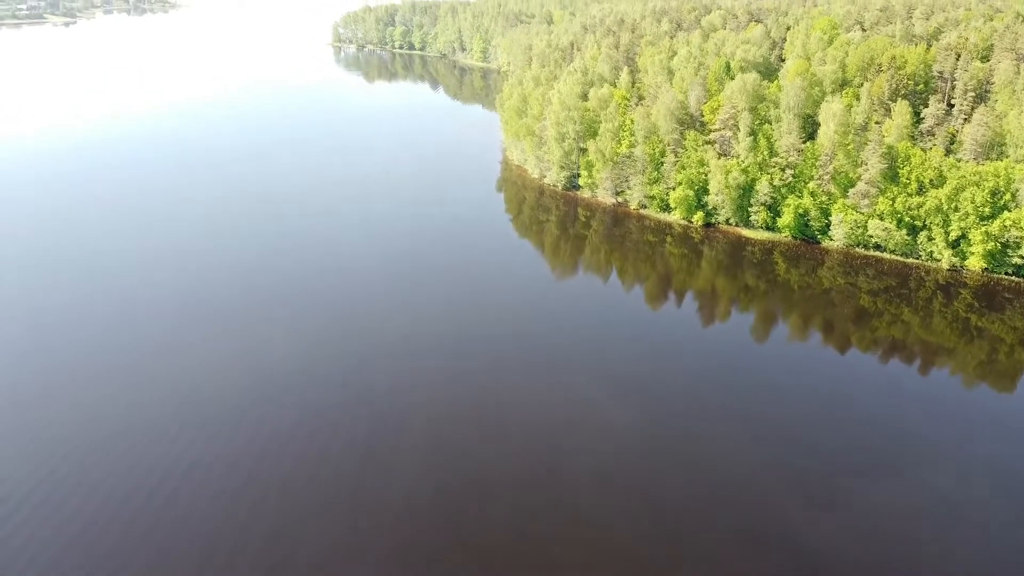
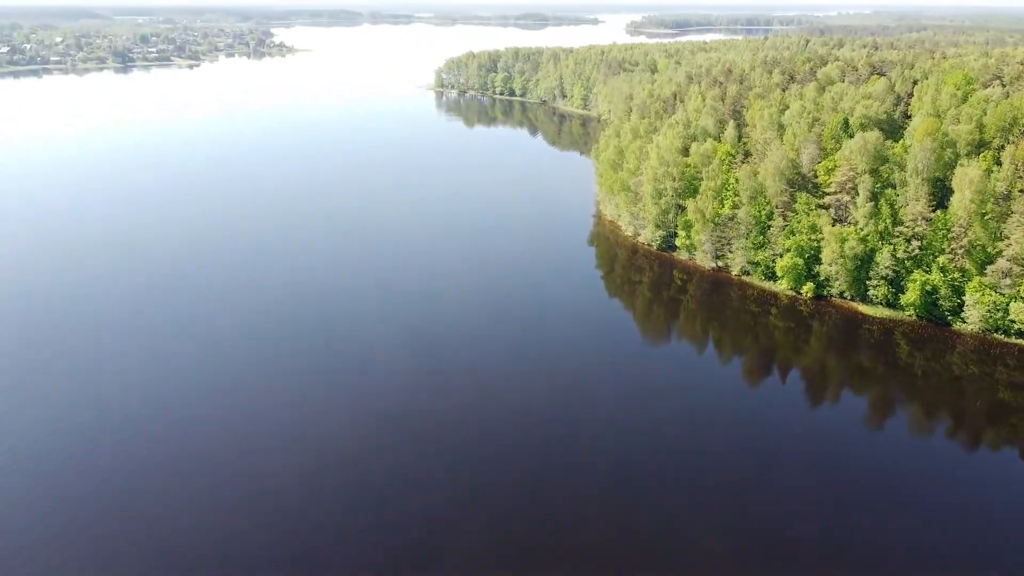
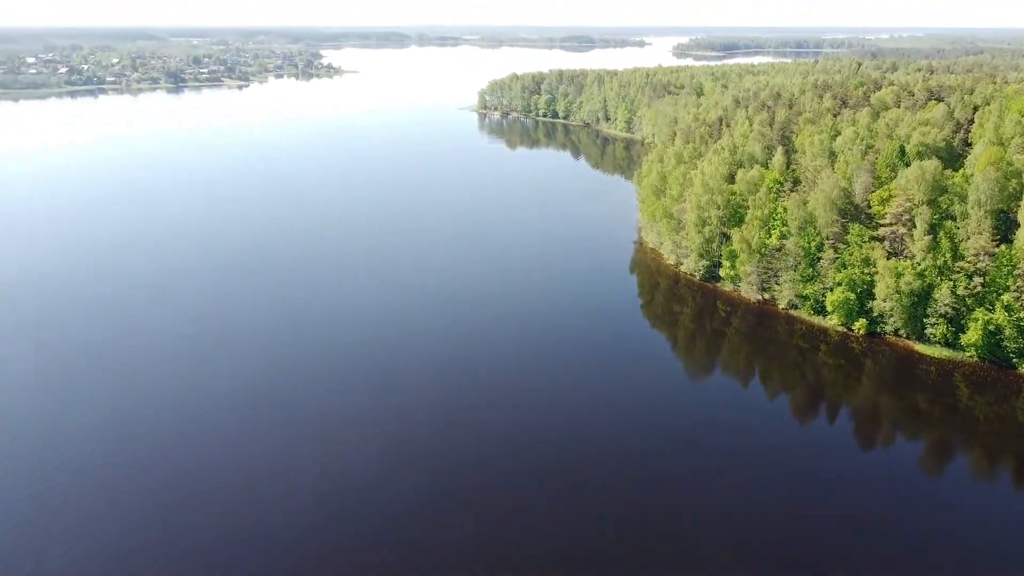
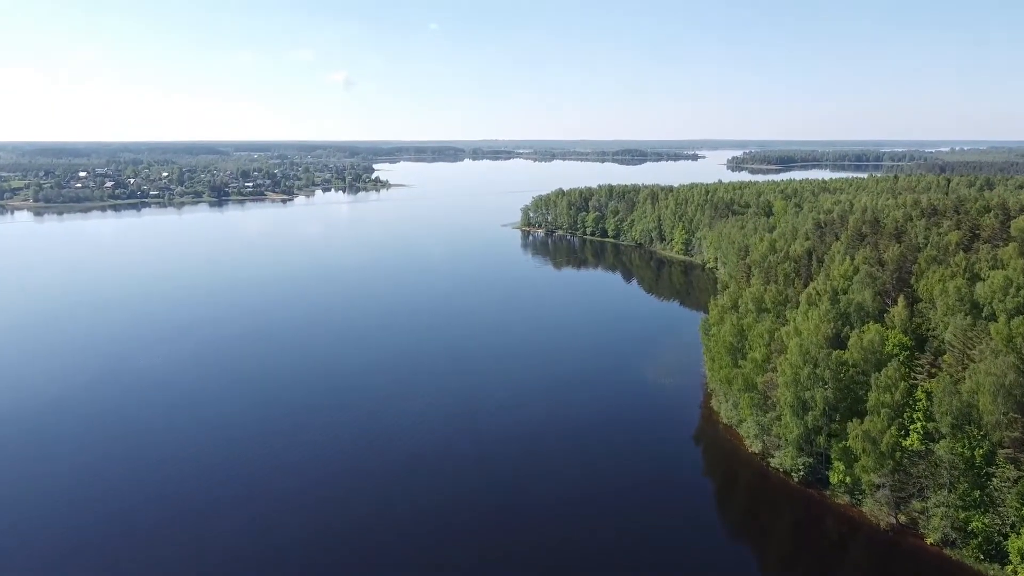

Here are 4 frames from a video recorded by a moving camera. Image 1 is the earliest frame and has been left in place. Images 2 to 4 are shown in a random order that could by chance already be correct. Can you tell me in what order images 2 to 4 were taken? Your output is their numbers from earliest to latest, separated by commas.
2, 3, 4
